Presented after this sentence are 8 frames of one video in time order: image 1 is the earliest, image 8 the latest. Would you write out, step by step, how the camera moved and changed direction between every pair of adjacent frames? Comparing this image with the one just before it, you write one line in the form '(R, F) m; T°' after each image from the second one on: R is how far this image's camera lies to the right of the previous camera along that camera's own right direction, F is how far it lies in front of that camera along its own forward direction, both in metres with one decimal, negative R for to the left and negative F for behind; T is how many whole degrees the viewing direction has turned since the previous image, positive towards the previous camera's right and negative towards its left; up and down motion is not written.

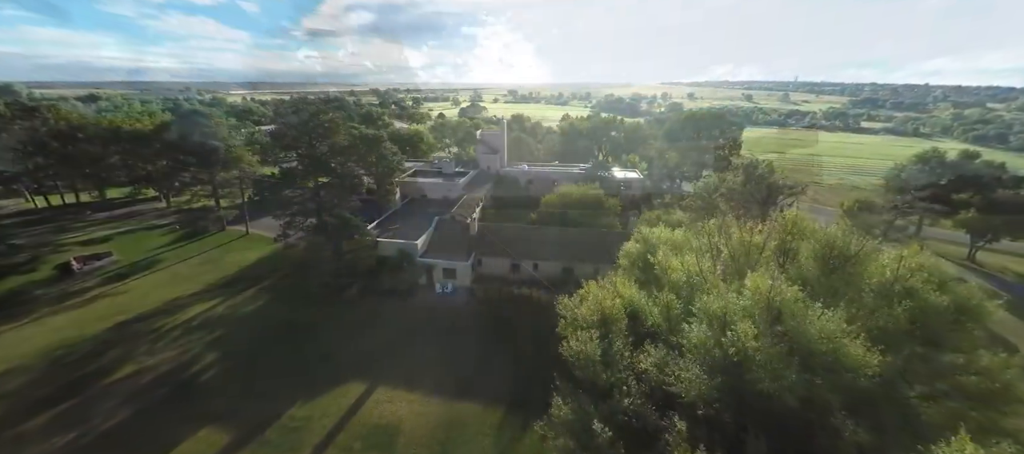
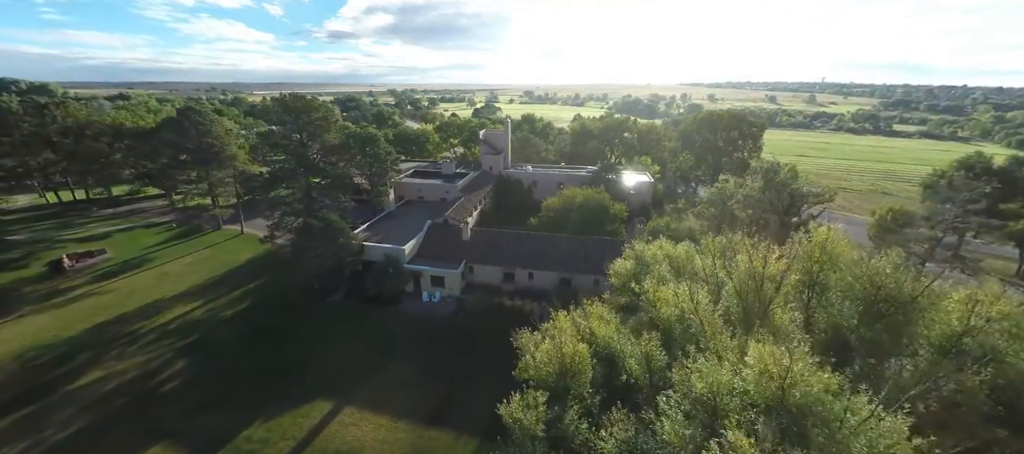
(+1.4, +2.0) m; -2°
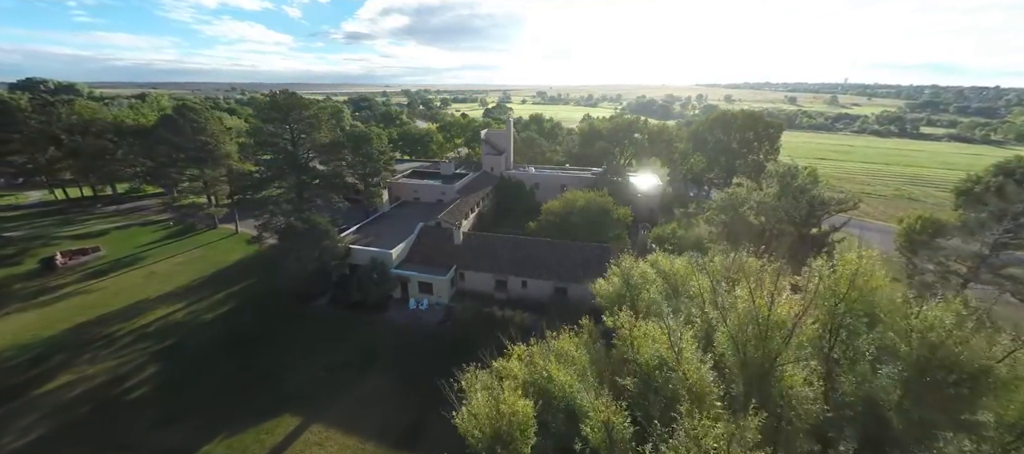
(+1.2, +1.6) m; -2°
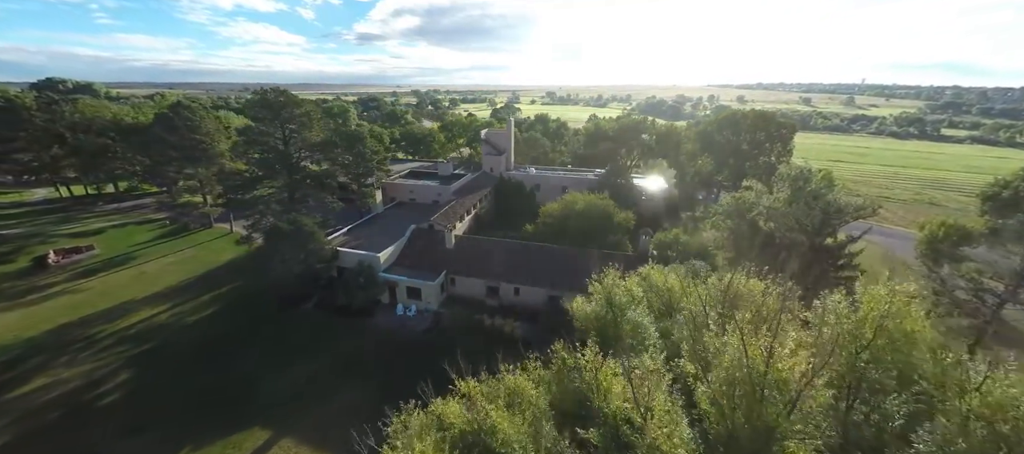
(+1.0, +1.2) m; -1°
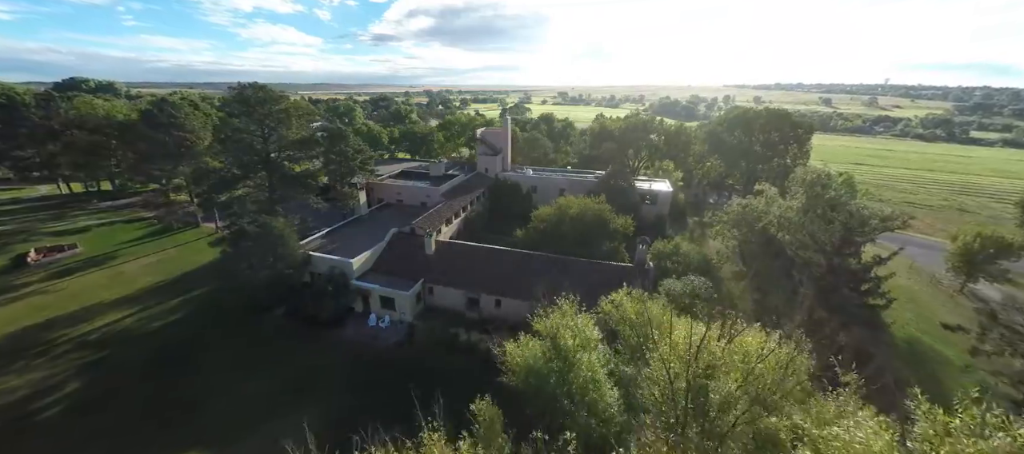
(+1.6, +2.0) m; -2°
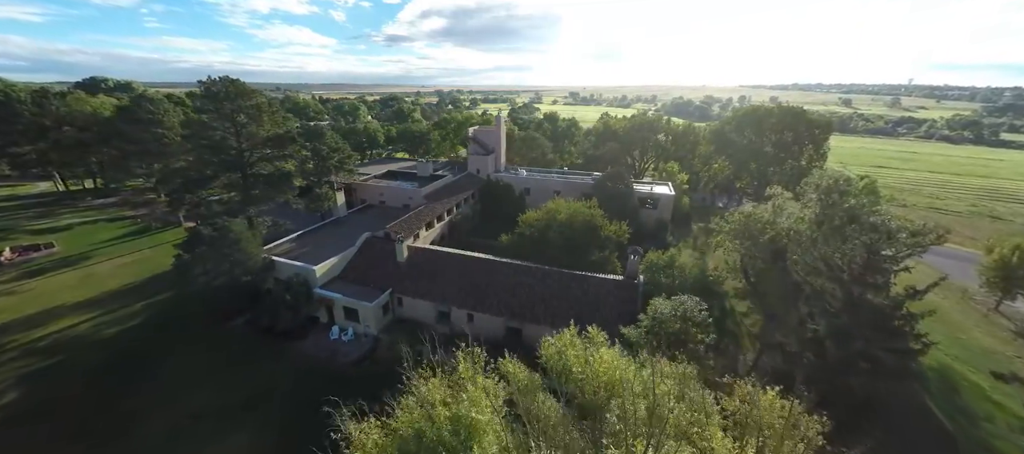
(+1.8, +2.1) m; -2°
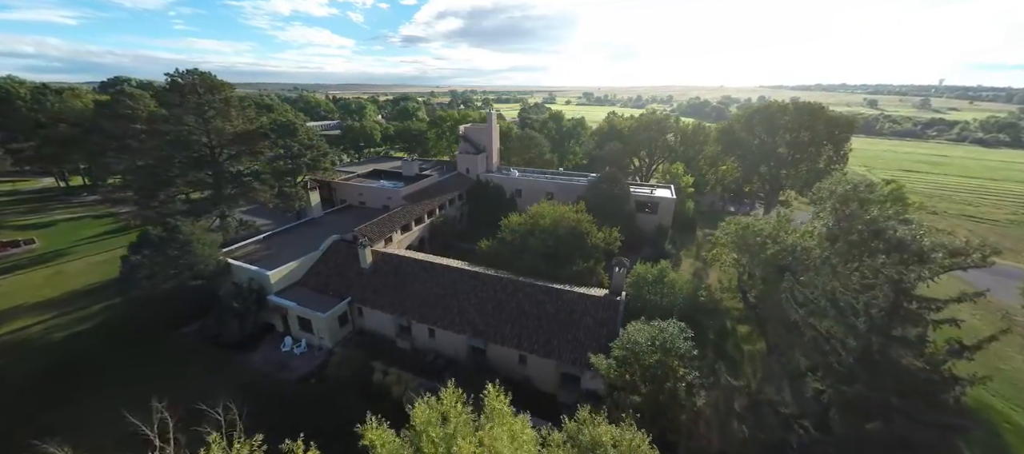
(+2.0, +2.1) m; -2°
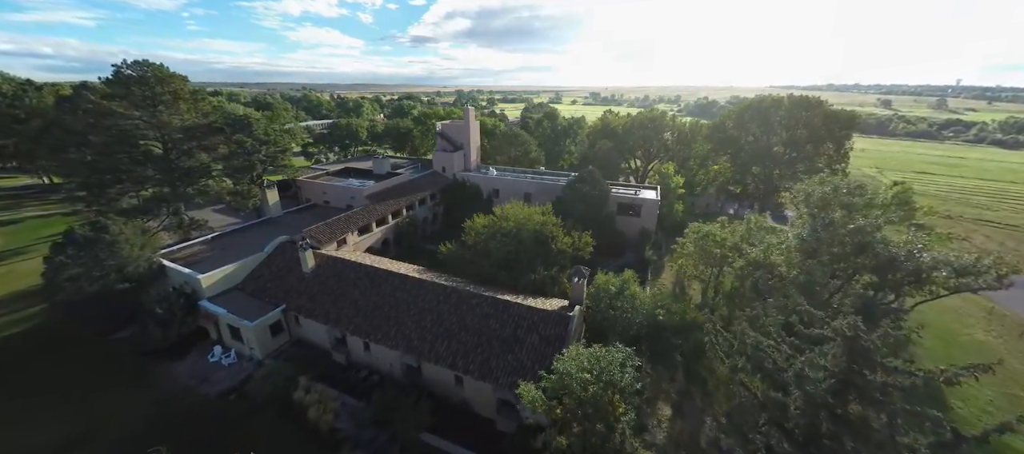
(+2.5, +1.9) m; -1°
